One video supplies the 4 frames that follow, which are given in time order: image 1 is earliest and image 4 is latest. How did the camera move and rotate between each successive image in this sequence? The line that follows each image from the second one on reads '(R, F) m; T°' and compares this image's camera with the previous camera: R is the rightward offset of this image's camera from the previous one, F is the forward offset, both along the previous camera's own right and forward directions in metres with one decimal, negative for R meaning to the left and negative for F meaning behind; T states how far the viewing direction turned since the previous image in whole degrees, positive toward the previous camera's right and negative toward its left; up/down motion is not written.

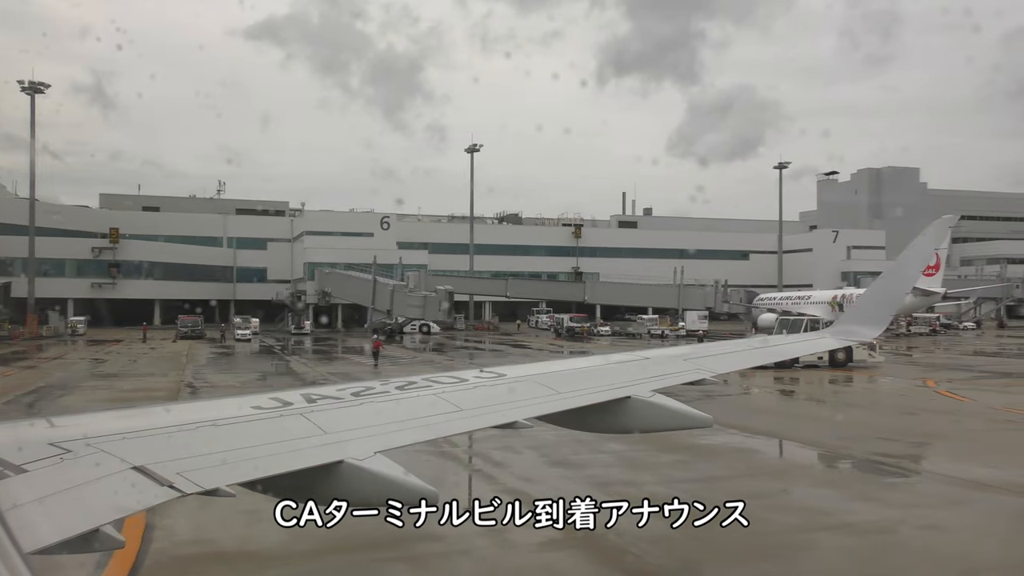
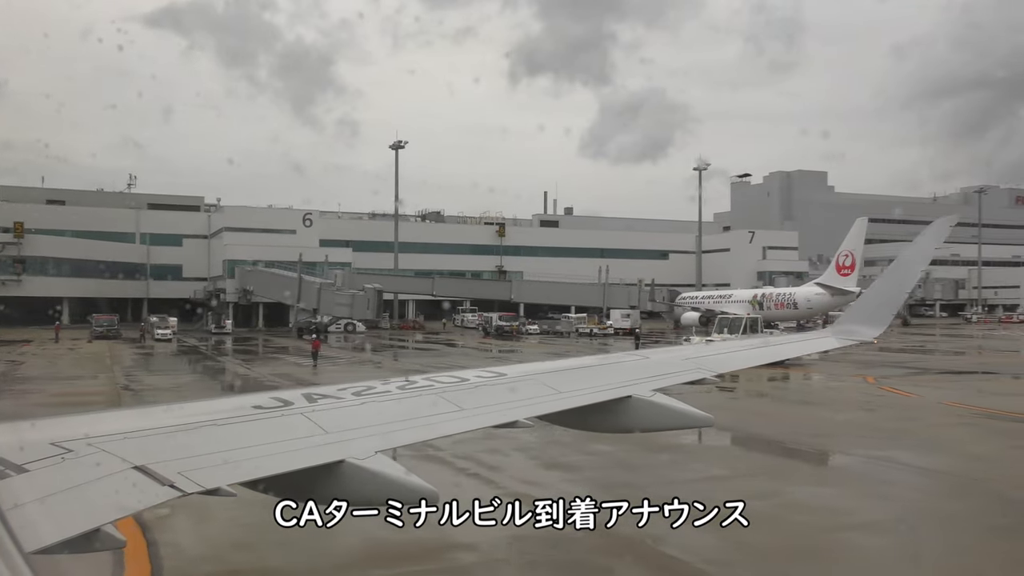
(+0.1, -0.1) m; 0°
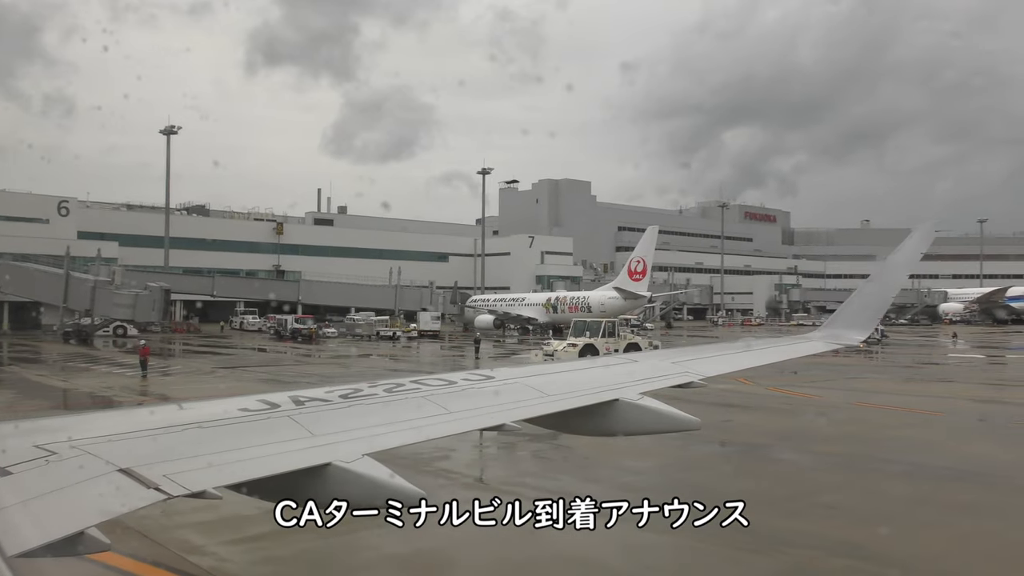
(-3.1, +0.8) m; +1°
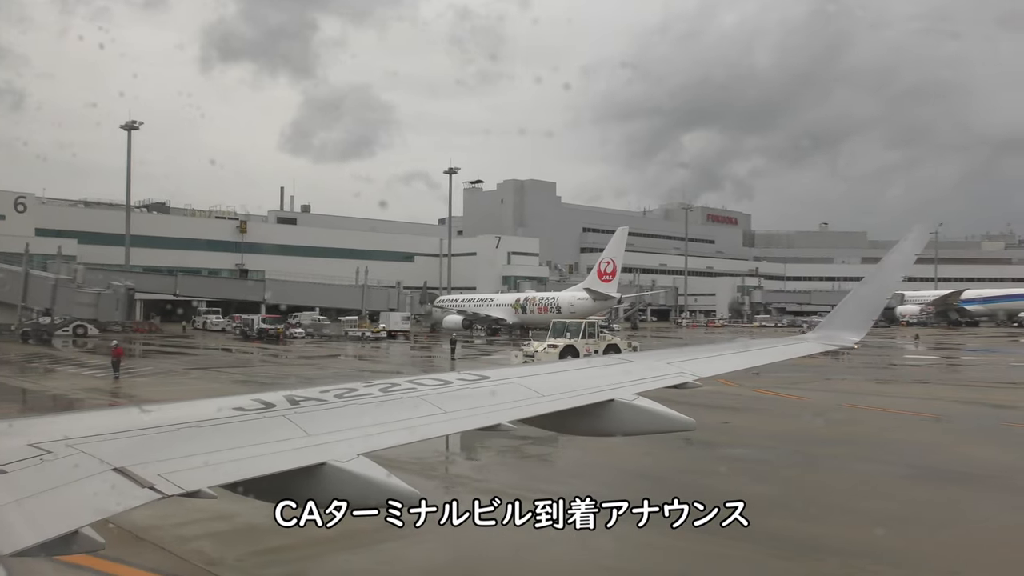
(-1.0, +0.6) m; 0°
